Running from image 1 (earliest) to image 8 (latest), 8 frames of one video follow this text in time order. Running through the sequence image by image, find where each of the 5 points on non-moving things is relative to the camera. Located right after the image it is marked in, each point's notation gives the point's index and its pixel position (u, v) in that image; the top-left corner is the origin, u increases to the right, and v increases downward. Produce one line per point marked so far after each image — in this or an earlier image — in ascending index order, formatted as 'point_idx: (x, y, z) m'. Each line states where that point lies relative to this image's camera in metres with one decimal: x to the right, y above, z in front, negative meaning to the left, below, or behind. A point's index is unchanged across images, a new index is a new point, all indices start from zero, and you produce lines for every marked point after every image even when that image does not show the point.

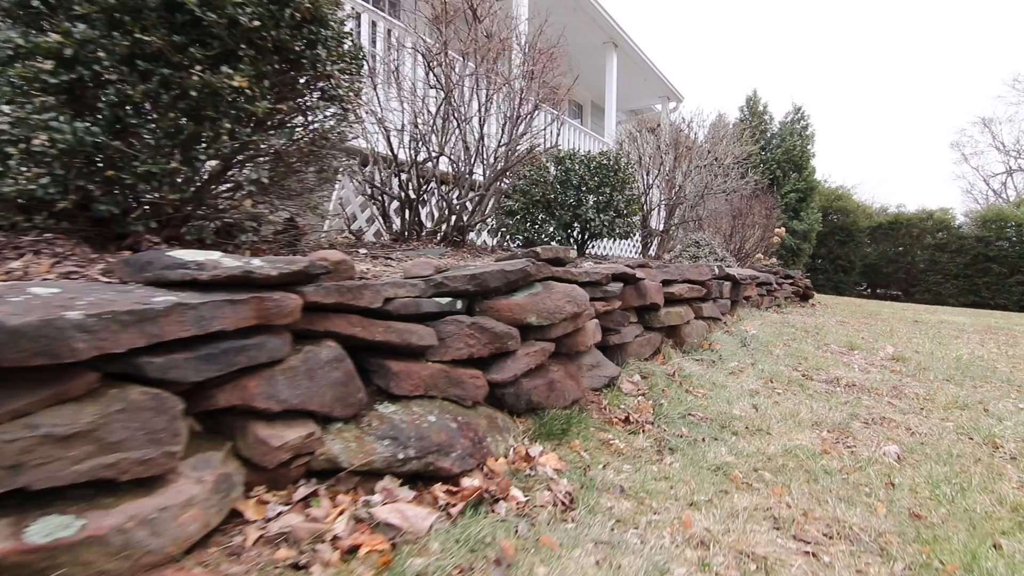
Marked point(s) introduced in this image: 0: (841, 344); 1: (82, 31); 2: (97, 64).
0: (+1.7, -0.3, +2.7) m
1: (-0.7, +0.4, +1.0) m
2: (-0.7, +0.4, +1.0) m
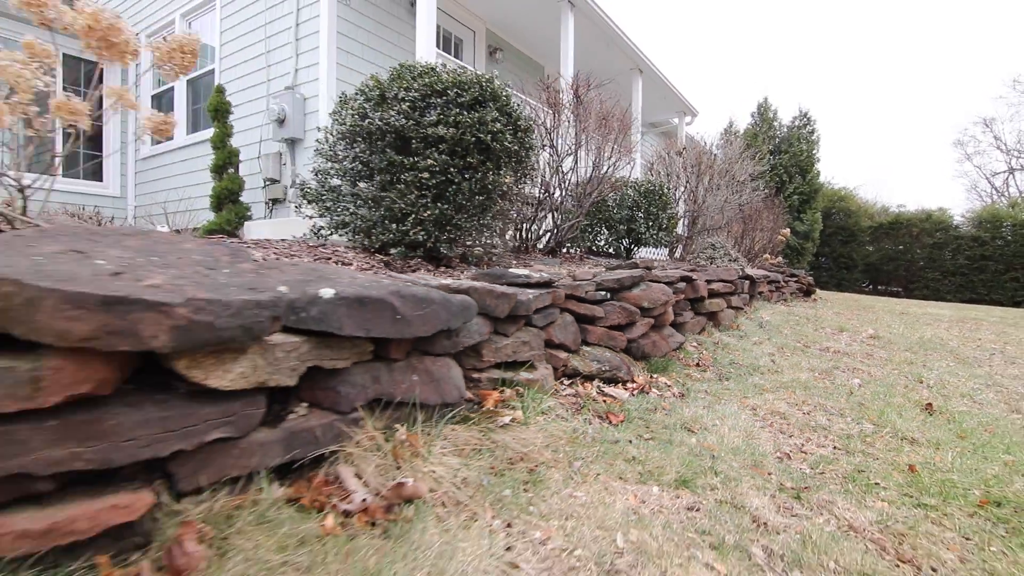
0: (+2.1, -0.3, +3.5) m
1: (-0.2, +0.4, +1.8) m
2: (-0.2, +0.4, +1.8) m
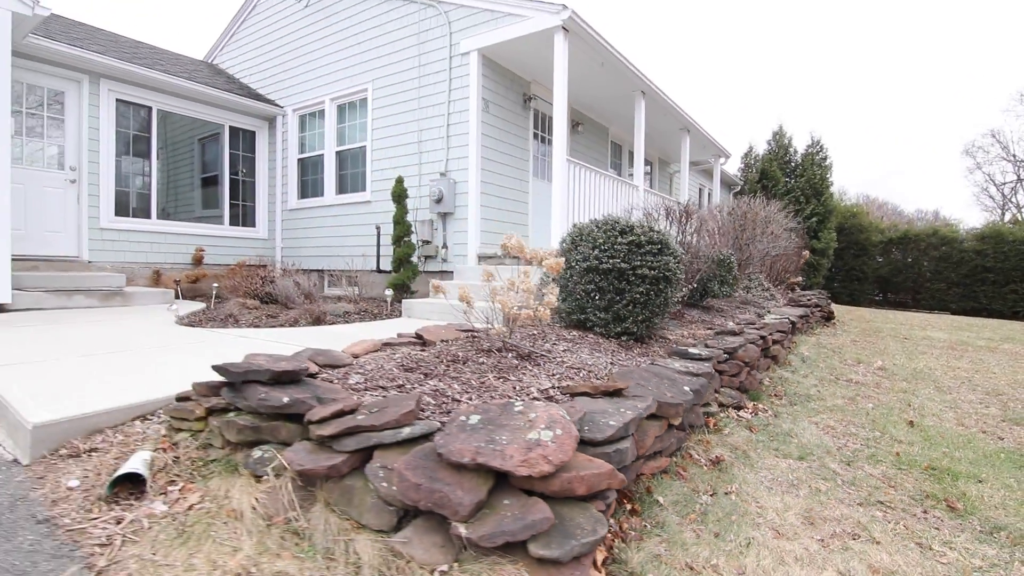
0: (+3.2, -0.7, +5.0) m
1: (+0.8, 0.0, +3.3) m
2: (+0.9, -0.1, +3.3) m
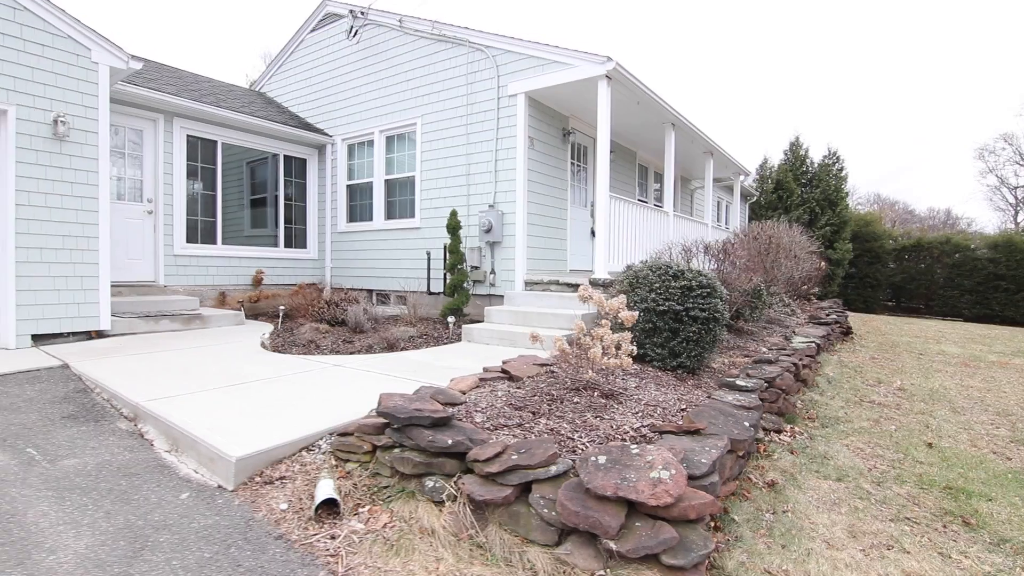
0: (+3.8, -0.9, +5.5) m
1: (+1.3, -0.3, +3.9) m
2: (+1.4, -0.3, +3.9) m
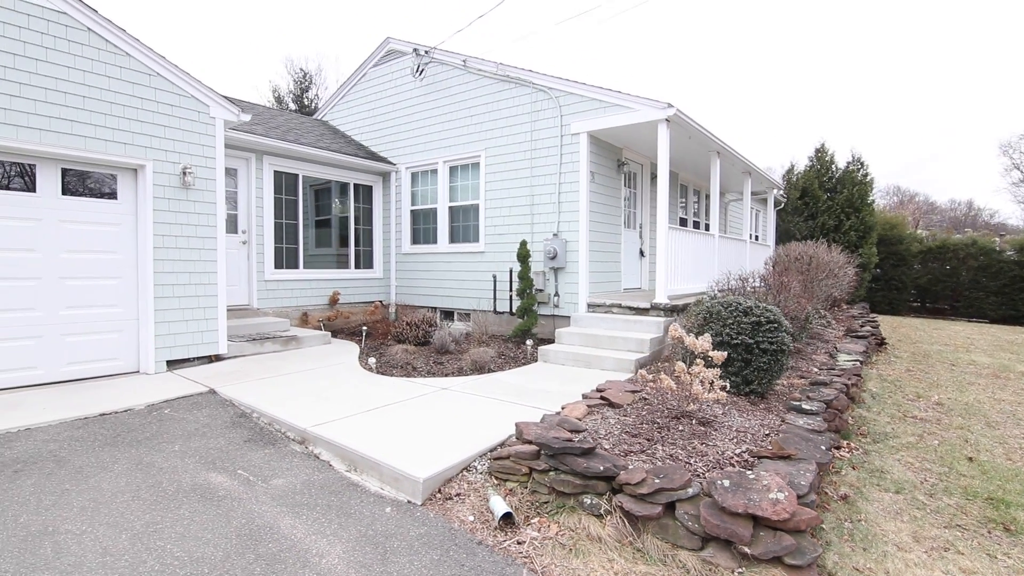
0: (+4.6, -1.2, +6.1) m
1: (+2.1, -0.6, +4.5) m
2: (+2.2, -0.6, +4.5) m
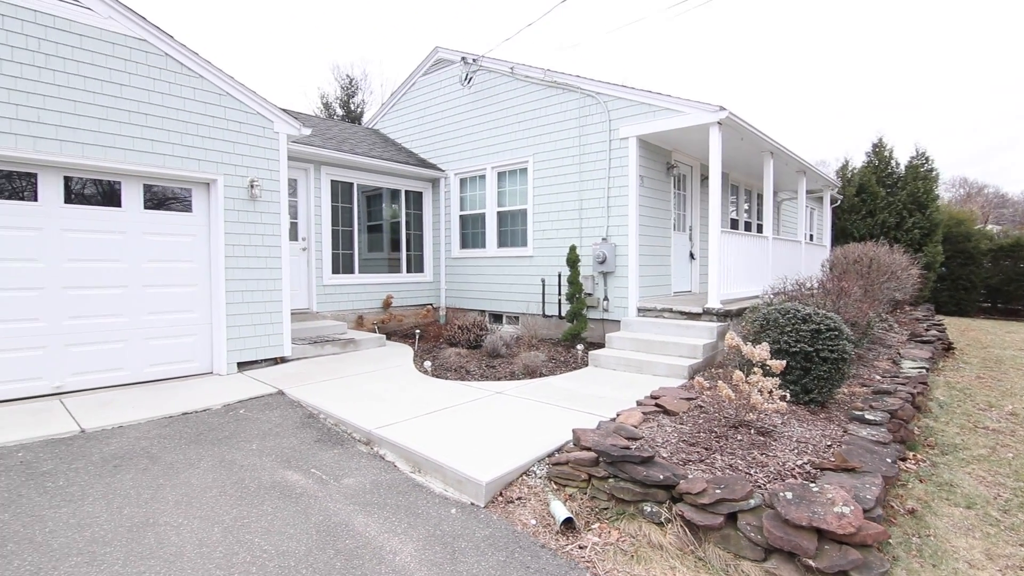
0: (+5.2, -1.2, +5.8) m
1: (+2.6, -0.6, +4.4) m
2: (+2.6, -0.7, +4.4) m
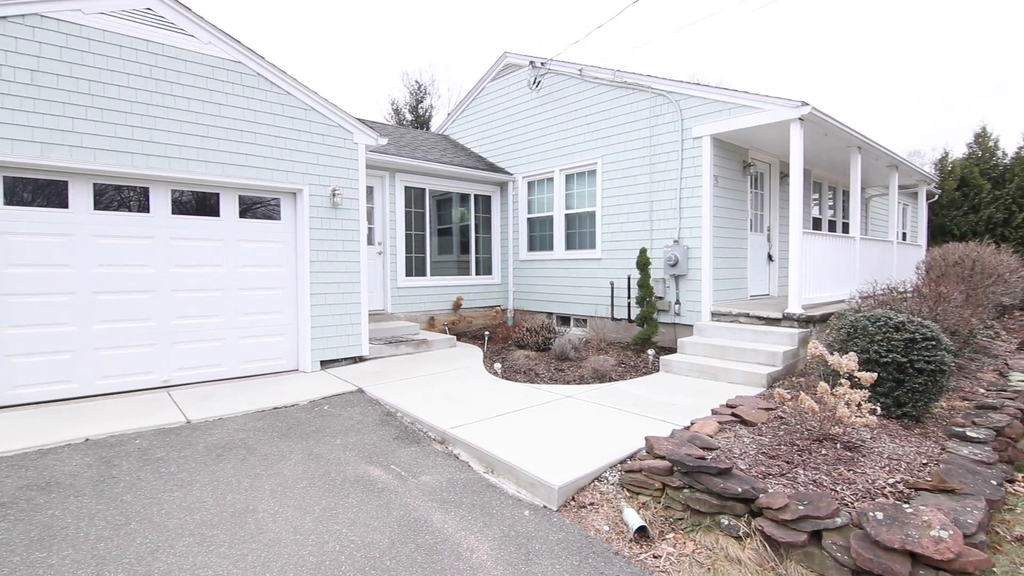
0: (+5.9, -1.3, +5.2) m
1: (+3.2, -0.7, +4.1) m
2: (+3.2, -0.8, +4.1) m
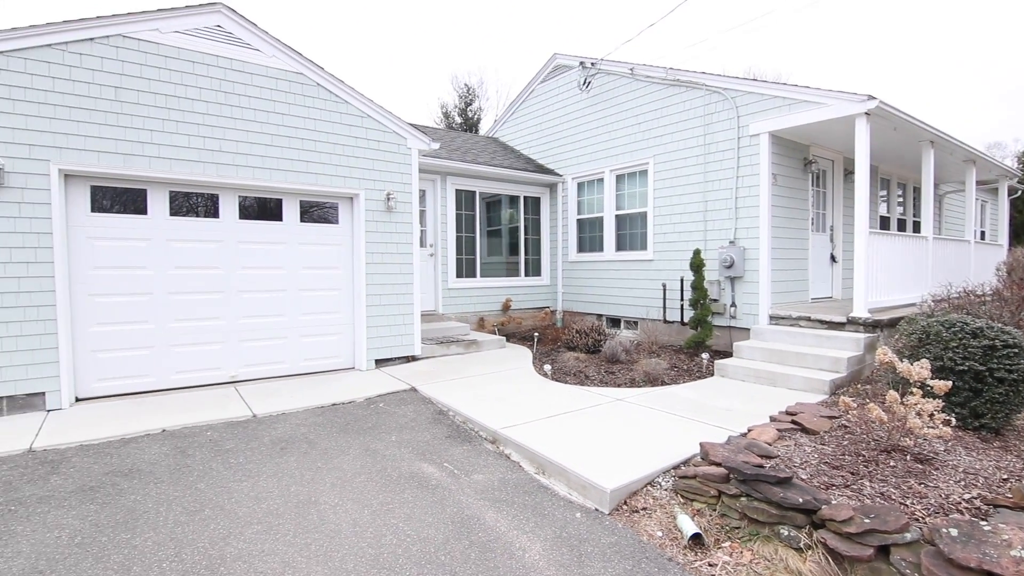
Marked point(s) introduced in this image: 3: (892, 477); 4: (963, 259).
0: (+6.4, -1.3, +4.7) m
1: (+3.5, -0.7, +3.9) m
2: (+3.6, -0.8, +3.9) m
3: (+2.3, -1.1, +3.2) m
4: (+6.5, +0.4, +7.7) m
